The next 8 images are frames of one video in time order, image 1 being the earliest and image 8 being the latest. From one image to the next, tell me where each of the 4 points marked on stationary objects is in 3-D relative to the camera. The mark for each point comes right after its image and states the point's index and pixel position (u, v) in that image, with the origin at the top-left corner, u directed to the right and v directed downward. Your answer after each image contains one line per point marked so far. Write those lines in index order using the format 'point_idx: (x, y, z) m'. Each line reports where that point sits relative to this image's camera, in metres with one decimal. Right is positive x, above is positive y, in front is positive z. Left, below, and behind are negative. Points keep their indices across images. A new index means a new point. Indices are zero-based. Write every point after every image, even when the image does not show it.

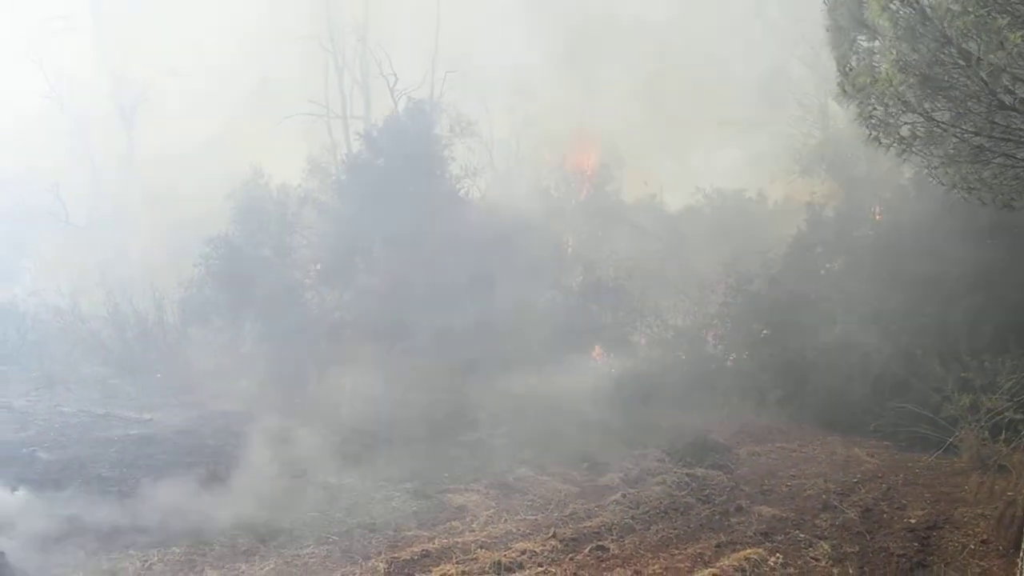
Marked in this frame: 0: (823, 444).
0: (+5.0, -2.5, +11.0) m
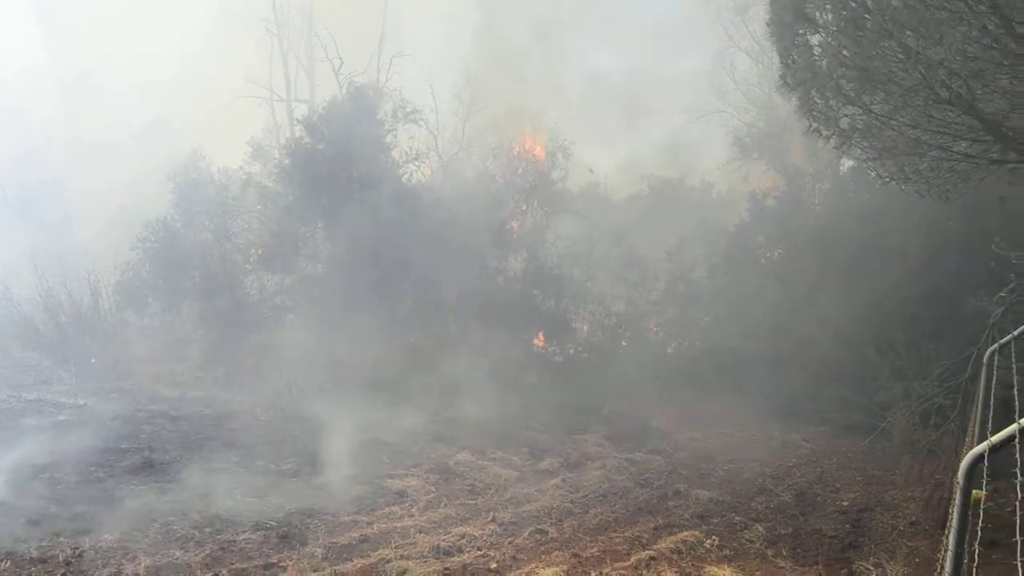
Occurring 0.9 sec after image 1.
0: (+4.0, -2.3, +11.2) m
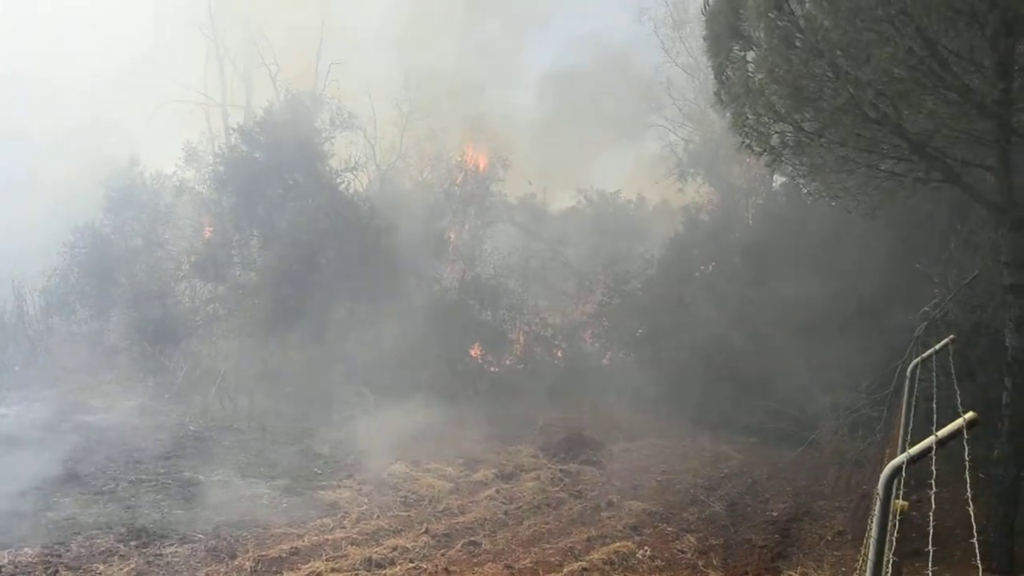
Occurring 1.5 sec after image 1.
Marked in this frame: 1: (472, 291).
0: (+2.9, -2.5, +11.3) m
1: (-0.8, -0.1, +14.0) m
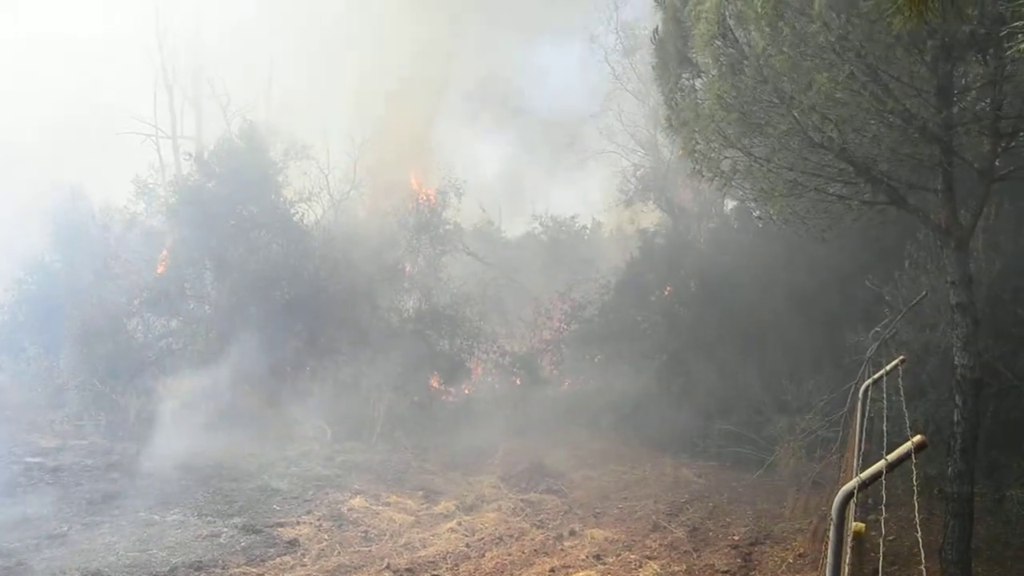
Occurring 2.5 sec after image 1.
0: (+2.3, -2.9, +11.4) m
1: (-1.6, -0.6, +14.0) m
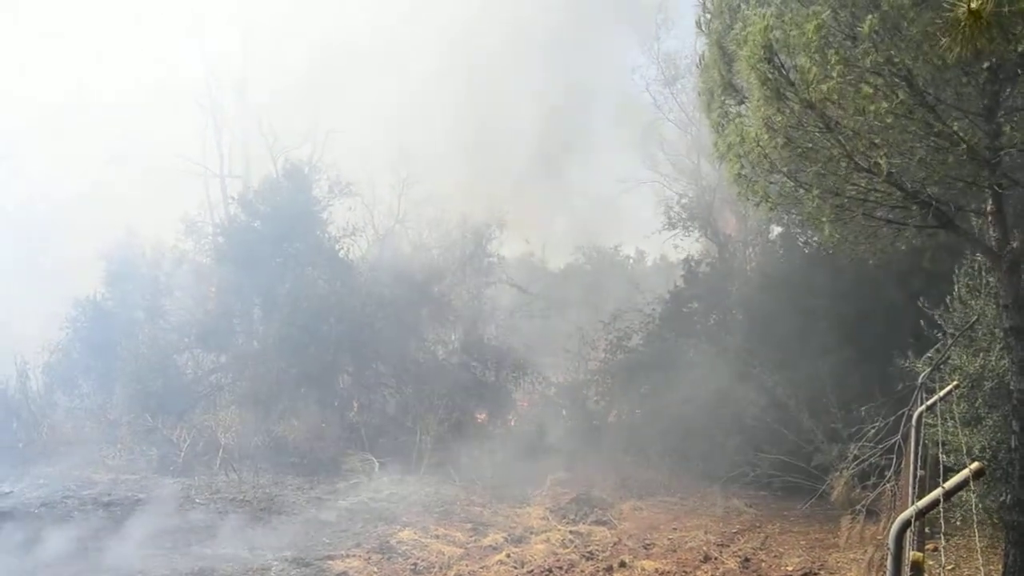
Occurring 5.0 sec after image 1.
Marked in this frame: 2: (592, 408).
0: (+3.1, -3.4, +11.2) m
1: (-0.7, -1.2, +14.0) m
2: (+1.7, -2.3, +13.7) m
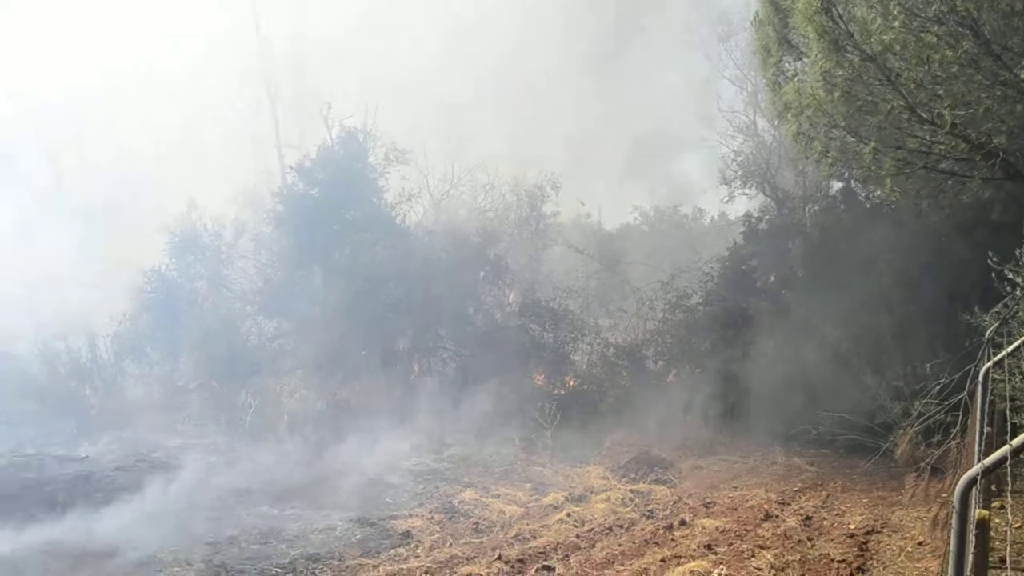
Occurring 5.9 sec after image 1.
0: (+4.1, -2.7, +11.2) m
1: (+0.3, -0.5, +14.0) m
2: (+2.7, -1.6, +13.6) m
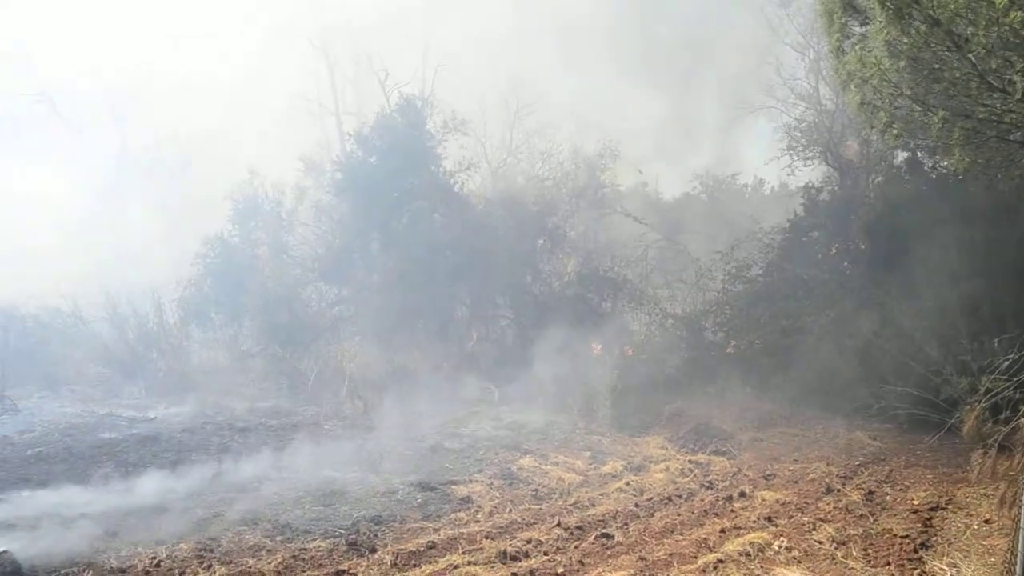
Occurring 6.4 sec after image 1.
0: (+5.1, -2.2, +11.0) m
1: (+1.4, 0.0, +14.0) m
2: (+3.8, -1.0, +13.5) m
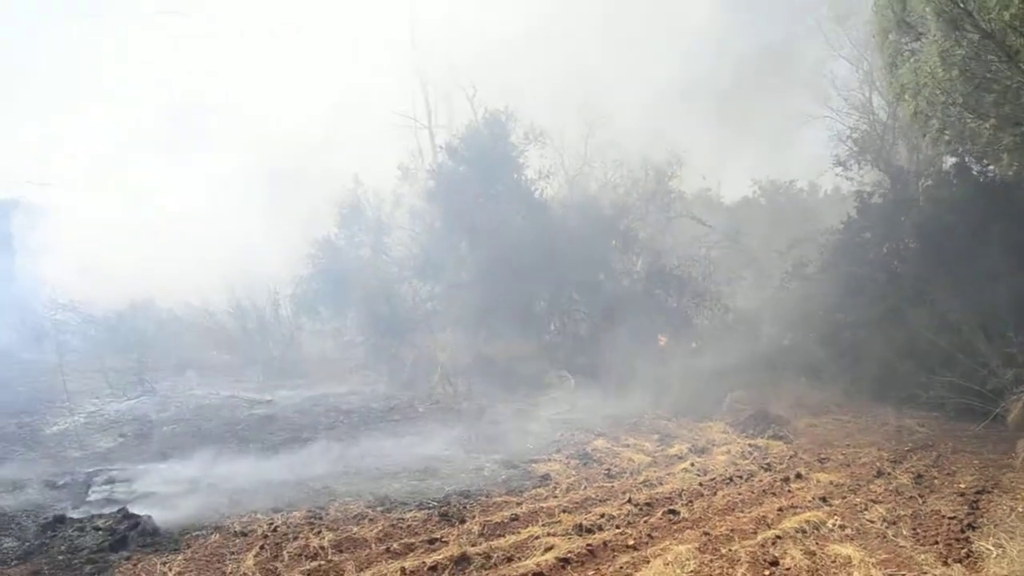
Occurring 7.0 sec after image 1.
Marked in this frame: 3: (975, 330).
0: (+6.4, -2.2, +12.0) m
1: (+2.9, +0.1, +15.2) m
2: (+5.3, -1.0, +14.6) m
3: (+7.9, -0.7, +11.7) m
